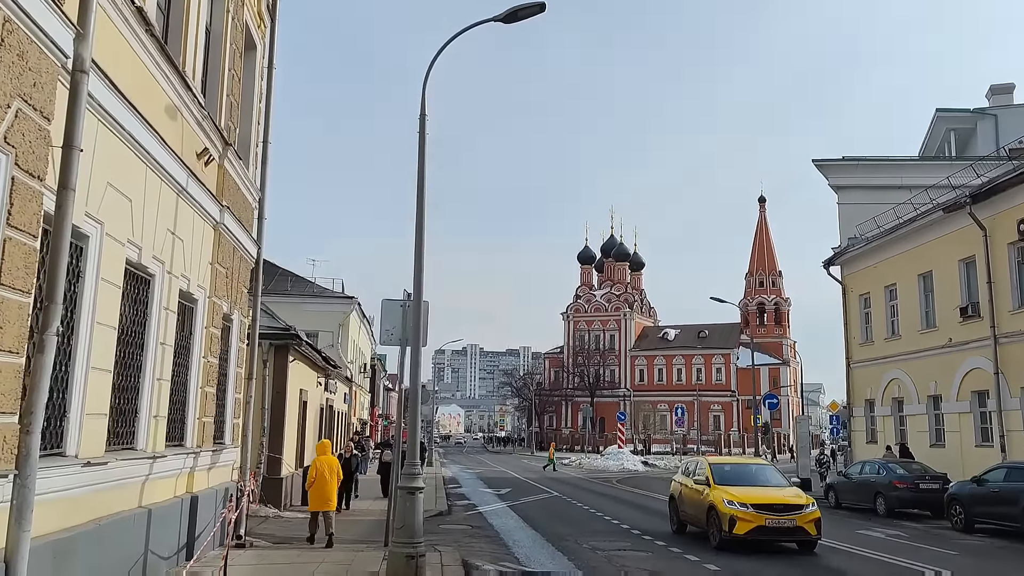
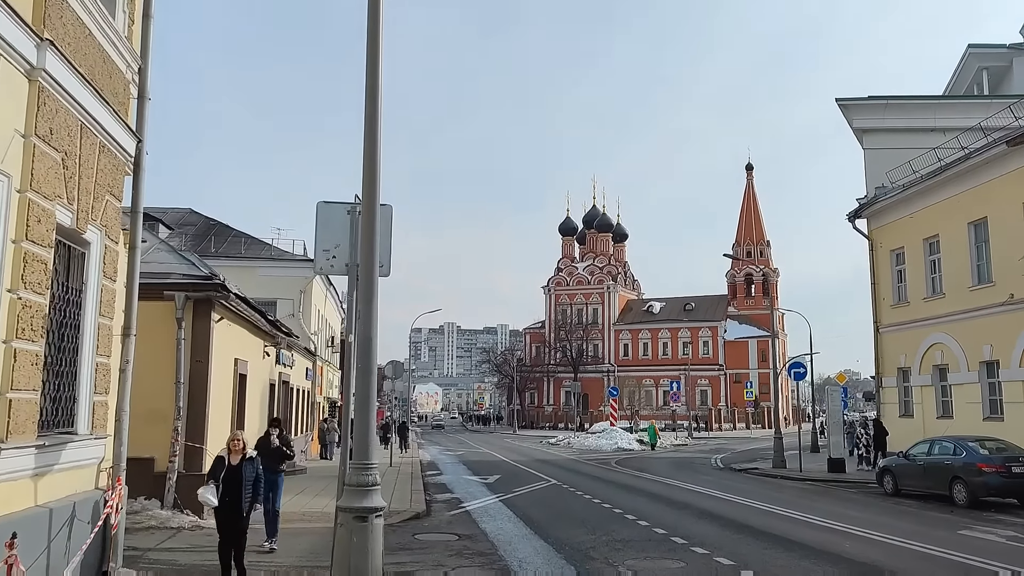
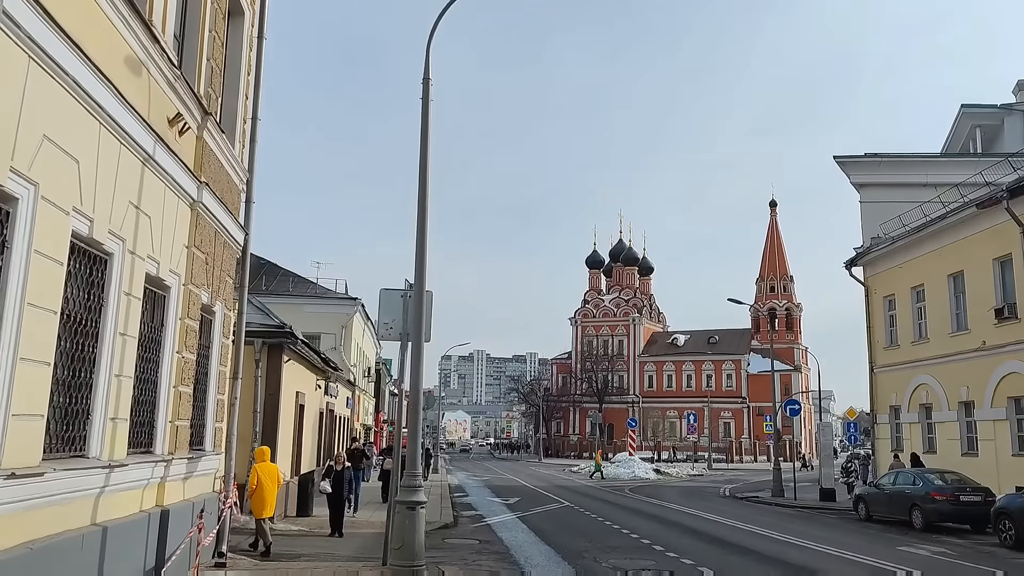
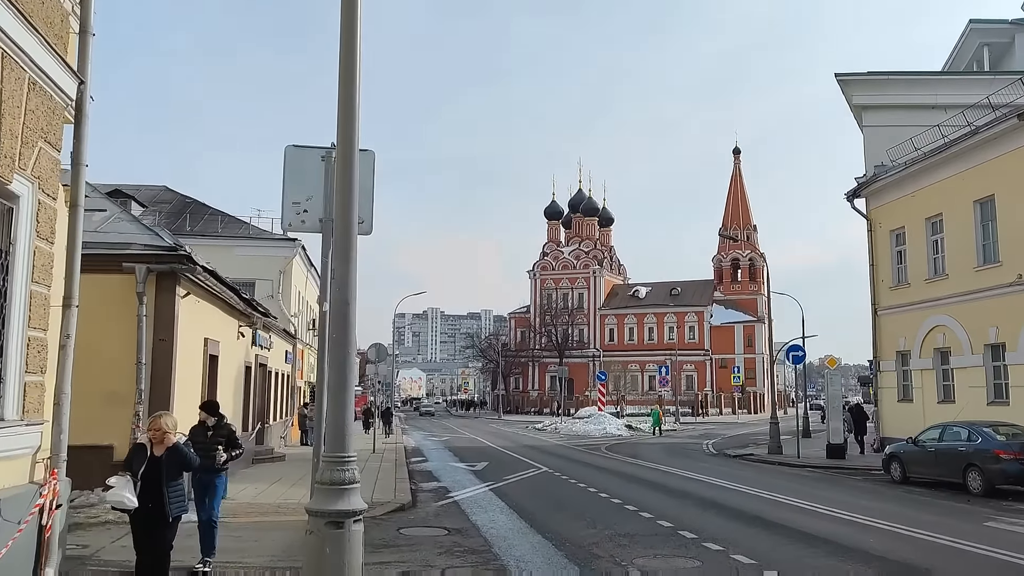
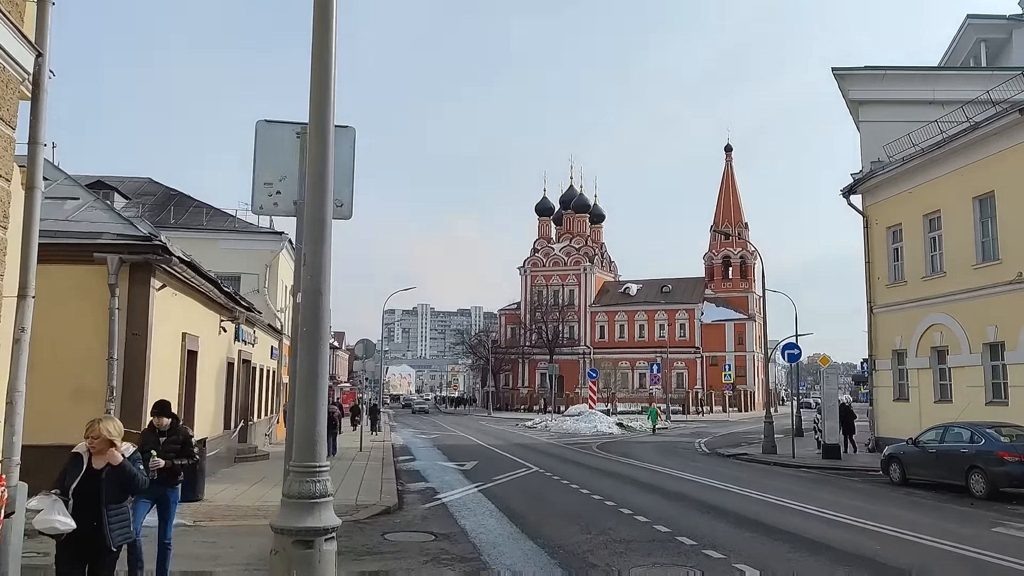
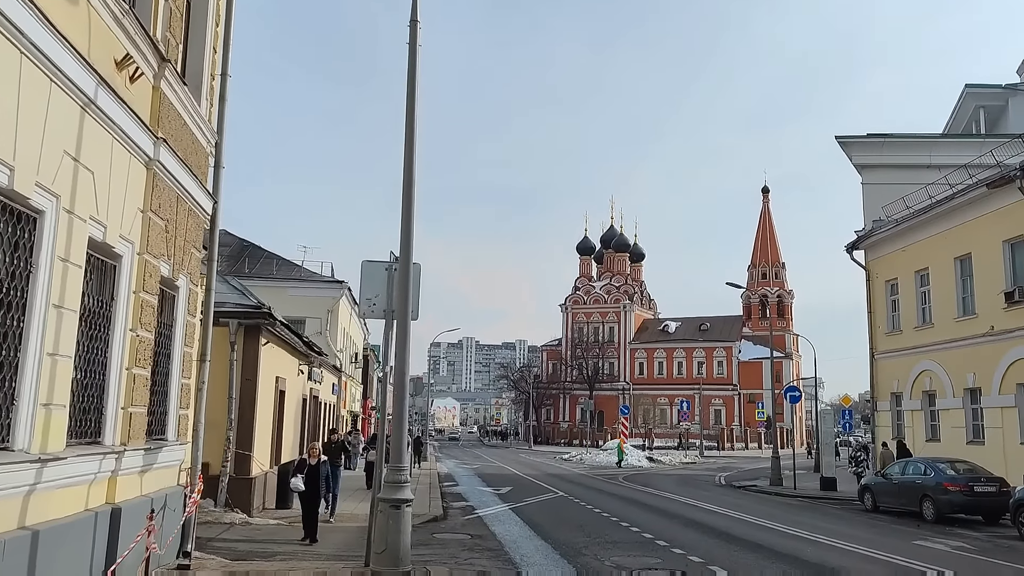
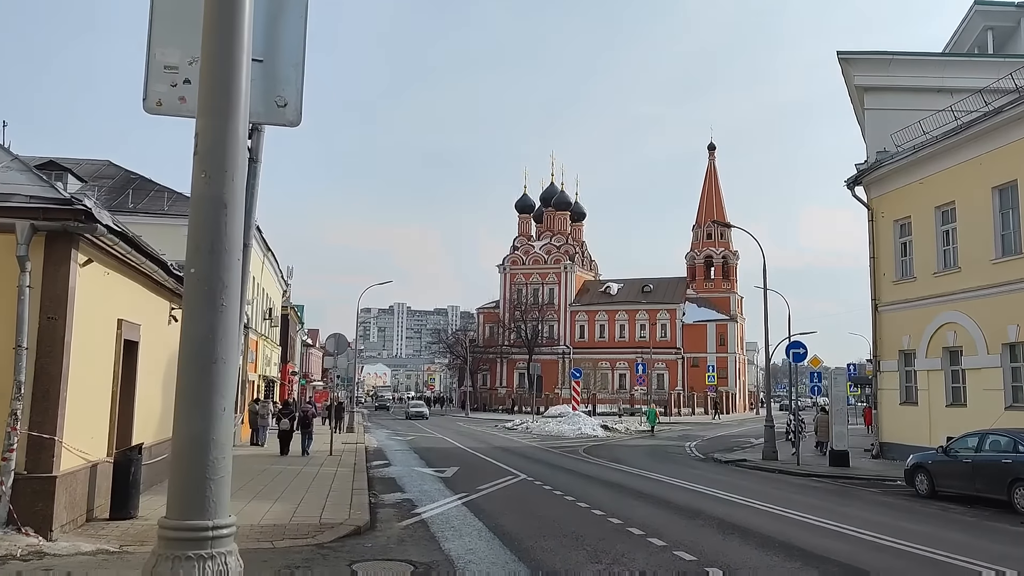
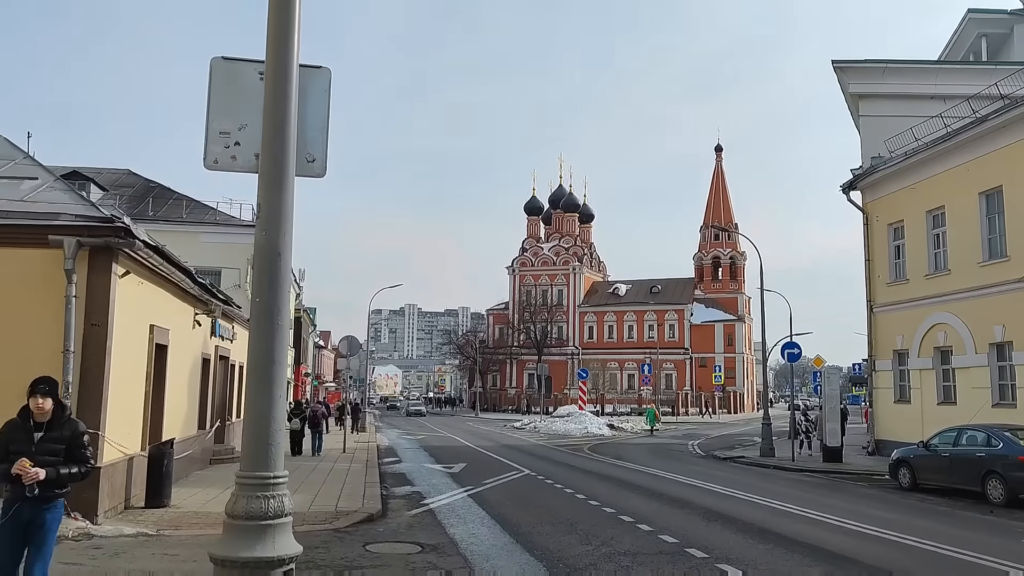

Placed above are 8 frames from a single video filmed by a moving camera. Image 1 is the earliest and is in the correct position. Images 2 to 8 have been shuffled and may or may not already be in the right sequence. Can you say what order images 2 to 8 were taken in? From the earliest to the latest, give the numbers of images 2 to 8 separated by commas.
3, 6, 2, 4, 5, 8, 7
